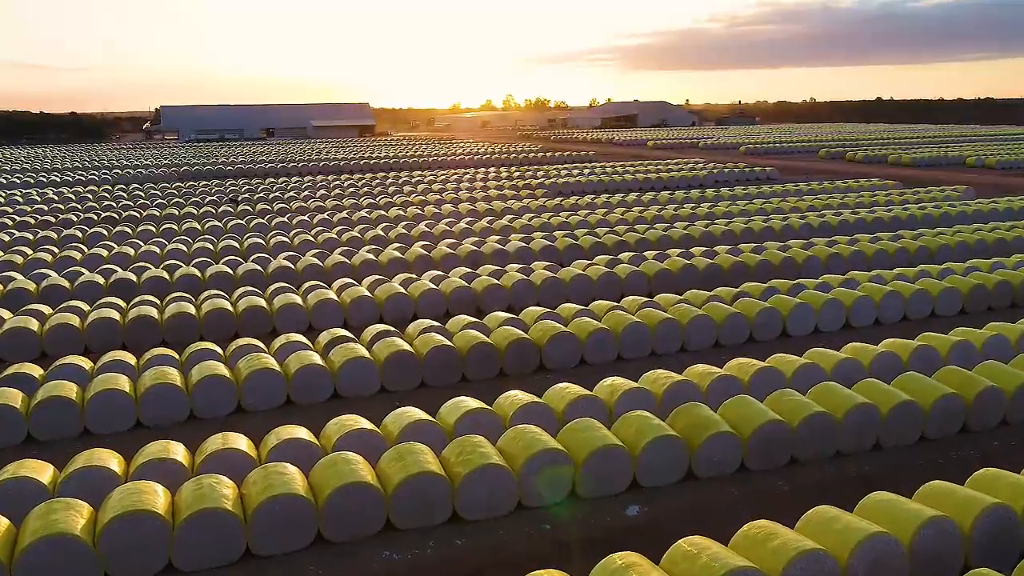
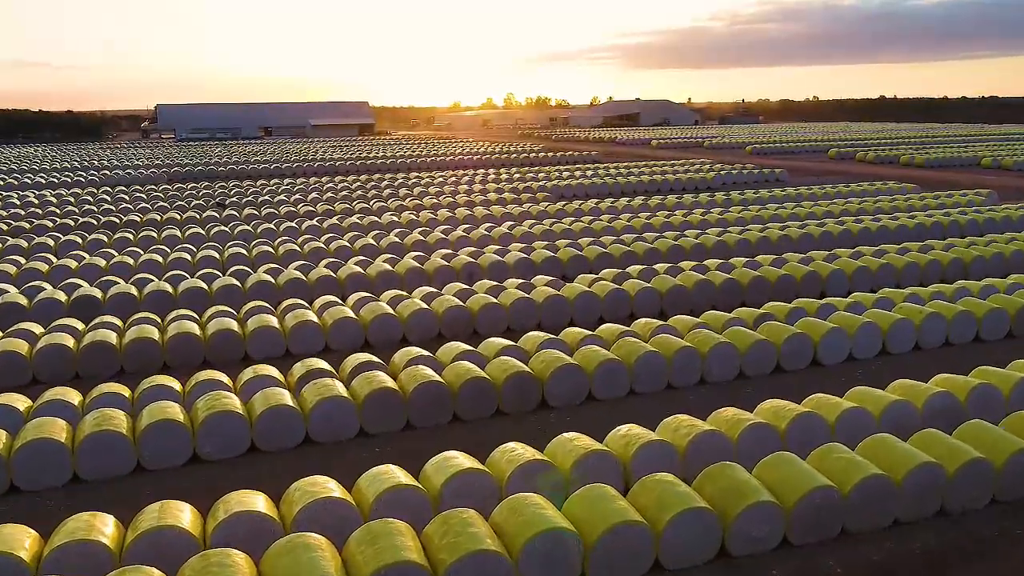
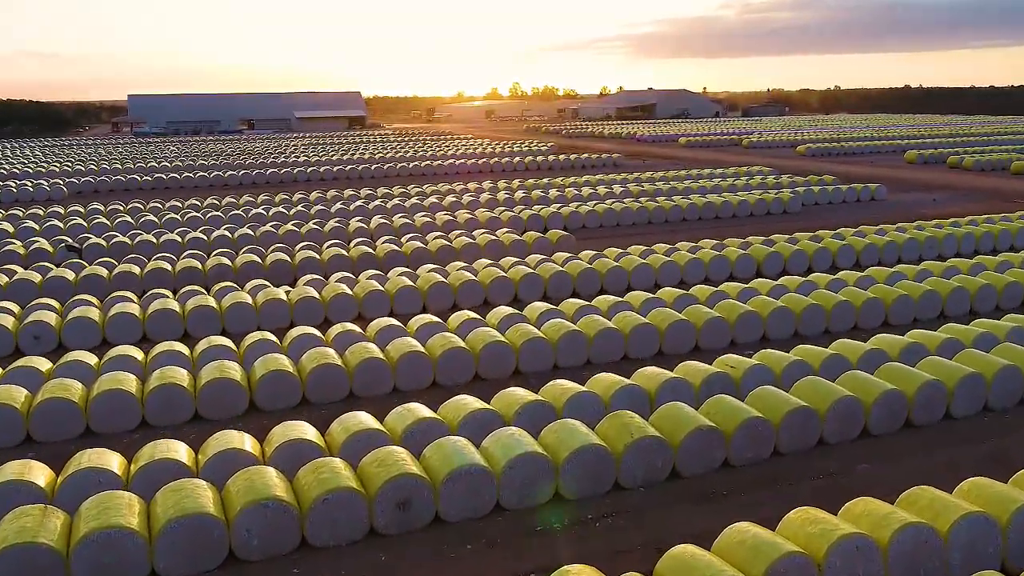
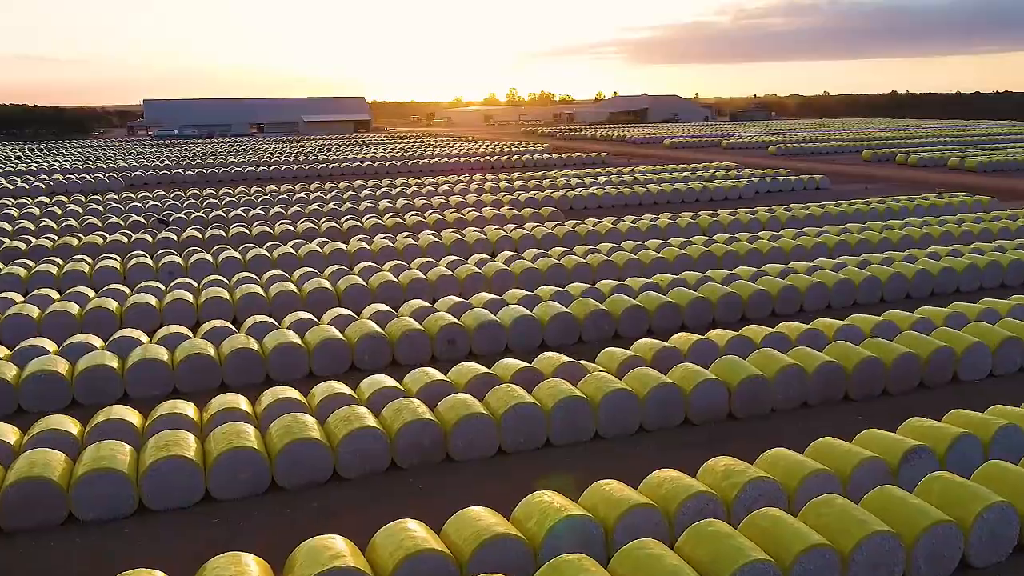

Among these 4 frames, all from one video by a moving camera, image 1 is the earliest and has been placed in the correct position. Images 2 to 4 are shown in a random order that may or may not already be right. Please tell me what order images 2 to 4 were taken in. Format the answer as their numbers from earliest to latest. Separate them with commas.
2, 4, 3
